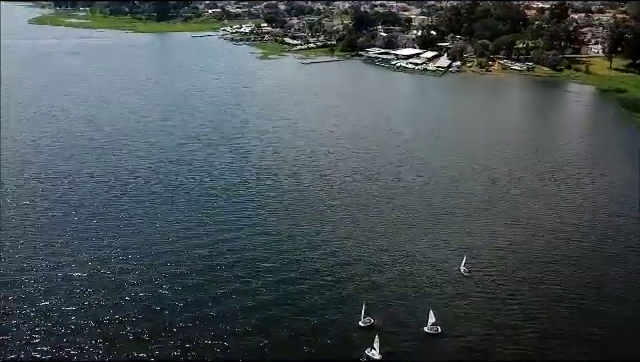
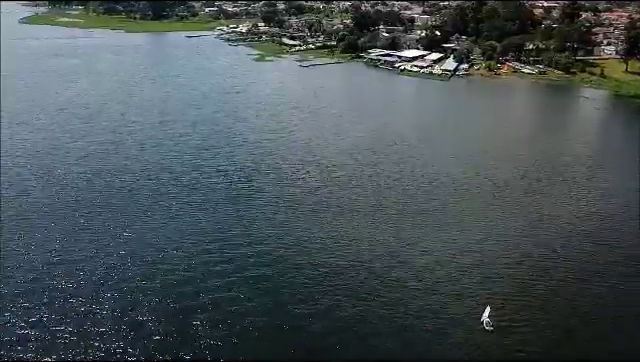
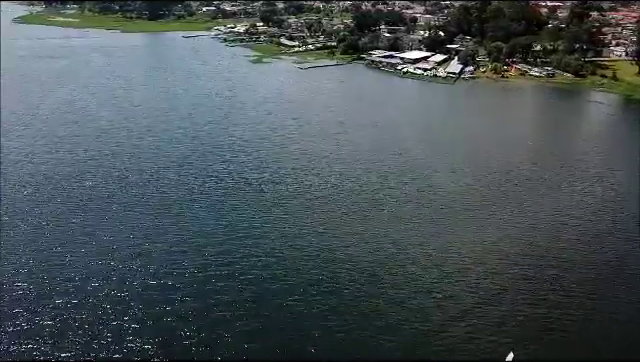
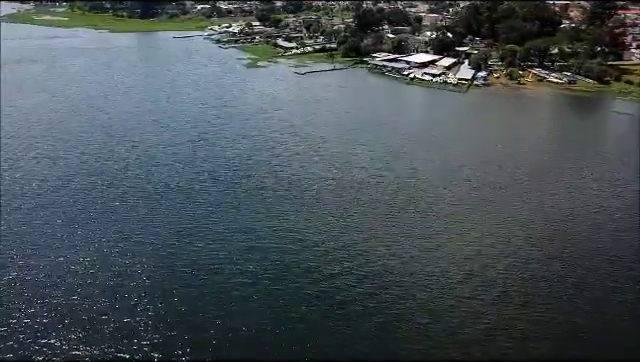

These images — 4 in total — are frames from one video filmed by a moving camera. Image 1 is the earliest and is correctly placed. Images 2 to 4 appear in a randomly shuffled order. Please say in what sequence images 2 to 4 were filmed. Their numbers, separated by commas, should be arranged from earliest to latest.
2, 3, 4
